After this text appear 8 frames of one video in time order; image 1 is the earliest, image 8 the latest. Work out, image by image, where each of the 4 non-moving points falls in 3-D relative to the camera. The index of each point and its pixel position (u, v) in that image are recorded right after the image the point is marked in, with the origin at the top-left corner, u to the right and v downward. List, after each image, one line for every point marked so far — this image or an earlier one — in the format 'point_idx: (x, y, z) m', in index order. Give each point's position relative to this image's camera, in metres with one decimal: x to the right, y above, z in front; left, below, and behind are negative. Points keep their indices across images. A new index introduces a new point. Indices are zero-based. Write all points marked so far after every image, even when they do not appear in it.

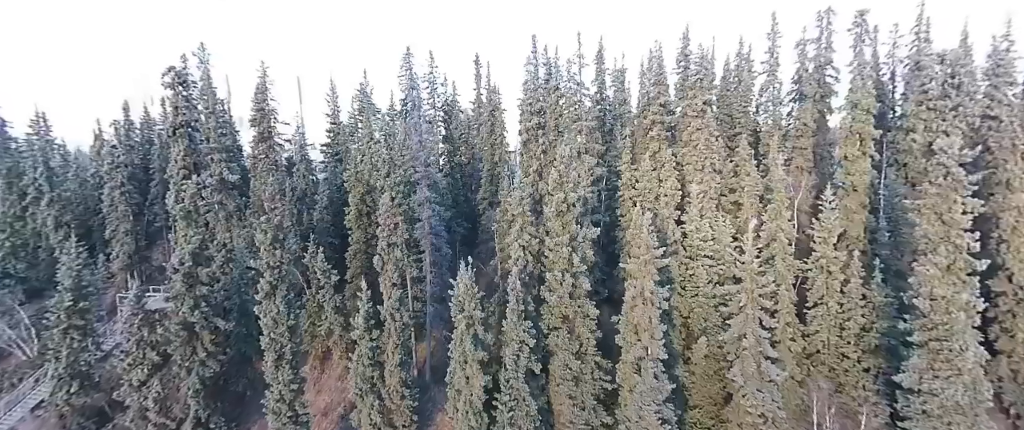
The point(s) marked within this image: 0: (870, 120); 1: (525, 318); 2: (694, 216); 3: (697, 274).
0: (+15.9, +4.2, +19.5) m
1: (+0.5, -3.8, +16.3) m
2: (+7.8, -0.1, +18.6) m
3: (+7.7, -2.5, +18.1) m
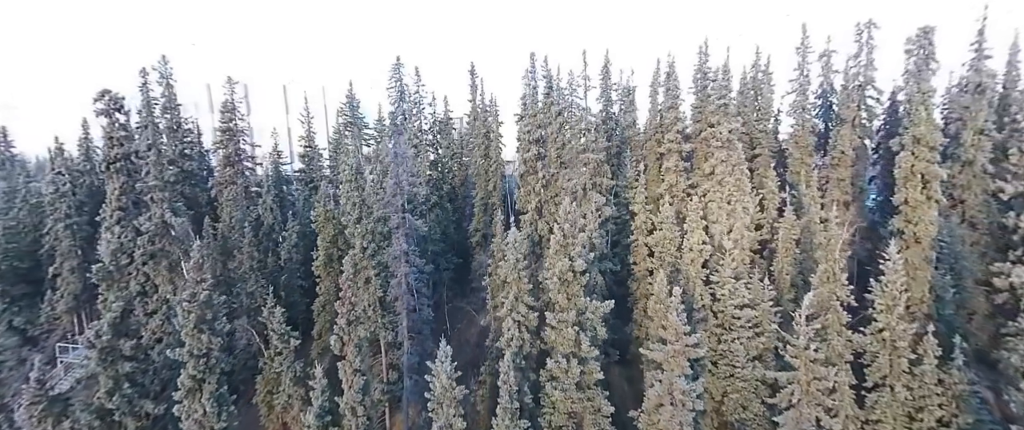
0: (+15.7, +2.1, +16.2) m
1: (+0.3, -5.9, +13.0) m
2: (+7.6, -2.2, +15.3) m
3: (+7.5, -4.6, +14.8) m
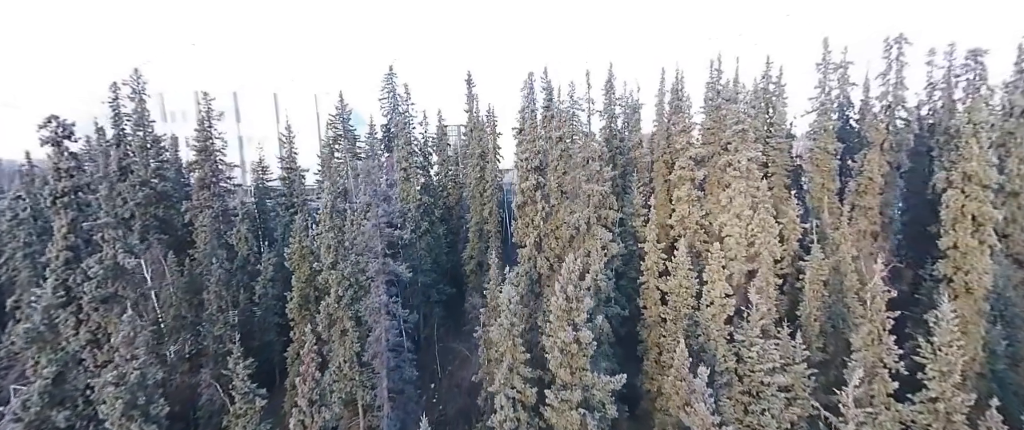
0: (+15.6, +0.6, +14.3) m
1: (+0.1, -7.4, +10.9) m
2: (+7.4, -3.7, +13.3) m
3: (+7.3, -6.1, +12.7) m
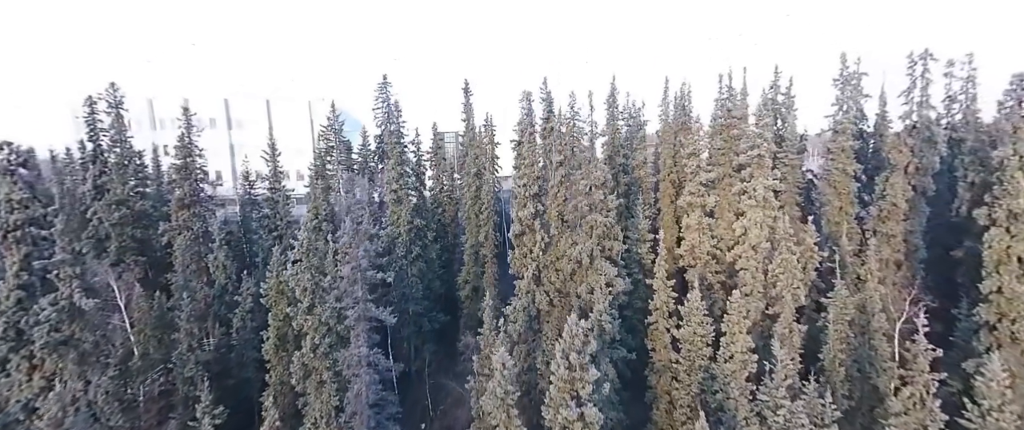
0: (+15.4, -0.7, +12.8) m
1: (0.0, -8.6, +9.4) m
2: (+7.3, -4.9, +11.8) m
3: (+7.2, -7.3, +11.3) m
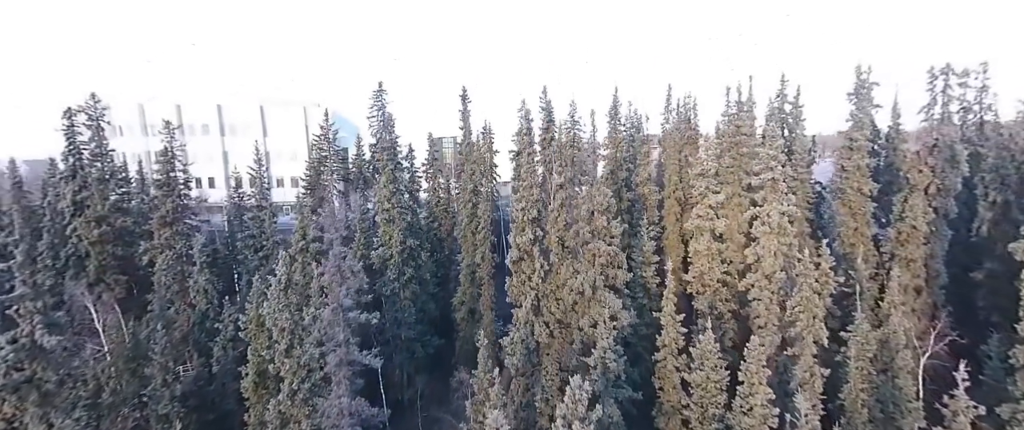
0: (+15.3, -1.6, +11.7) m
1: (-0.1, -9.6, +8.3) m
2: (+7.2, -5.9, +10.7) m
3: (+7.1, -8.3, +10.2) m
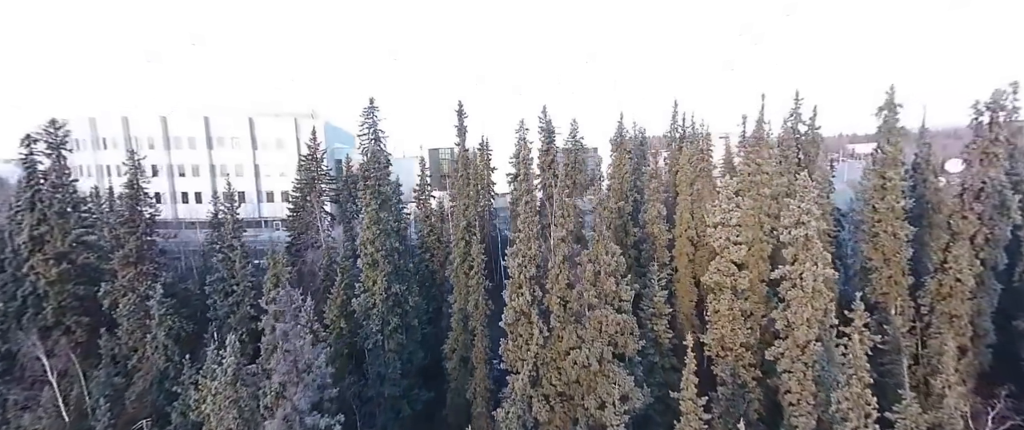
0: (+15.2, -3.6, +9.7) m
1: (-0.3, -11.5, +6.2) m
2: (+7.0, -7.8, +8.6) m
3: (+6.9, -10.2, +8.1) m
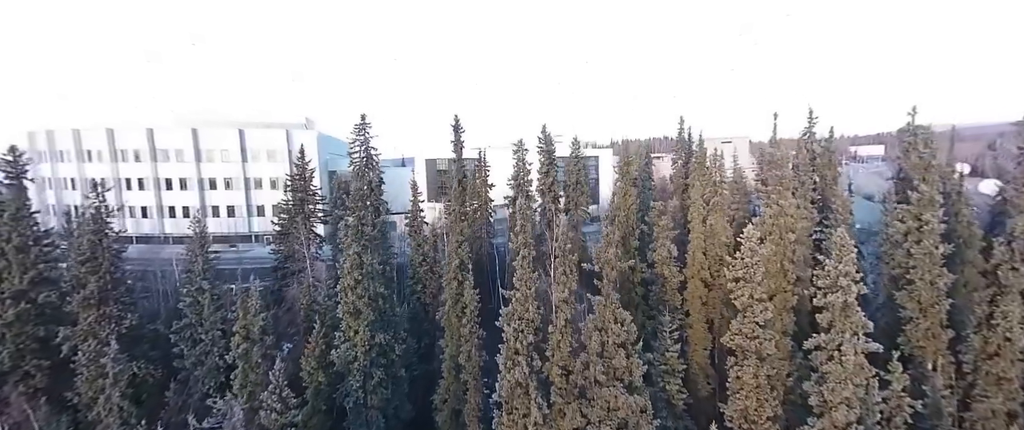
0: (+15.0, -5.3, +7.9) m
1: (-0.5, -13.2, +4.4) m
2: (+6.8, -9.5, +6.8) m
3: (+6.7, -11.9, +6.3) m
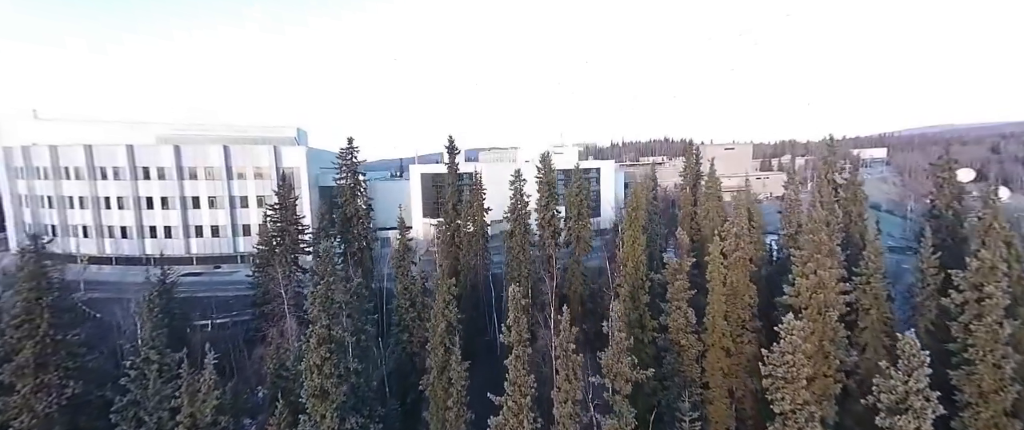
0: (+14.8, -7.6, +5.5) m
1: (-0.7, -15.4, +2.0) m
2: (+6.6, -11.8, +4.4) m
3: (+6.5, -14.1, +3.8) m
